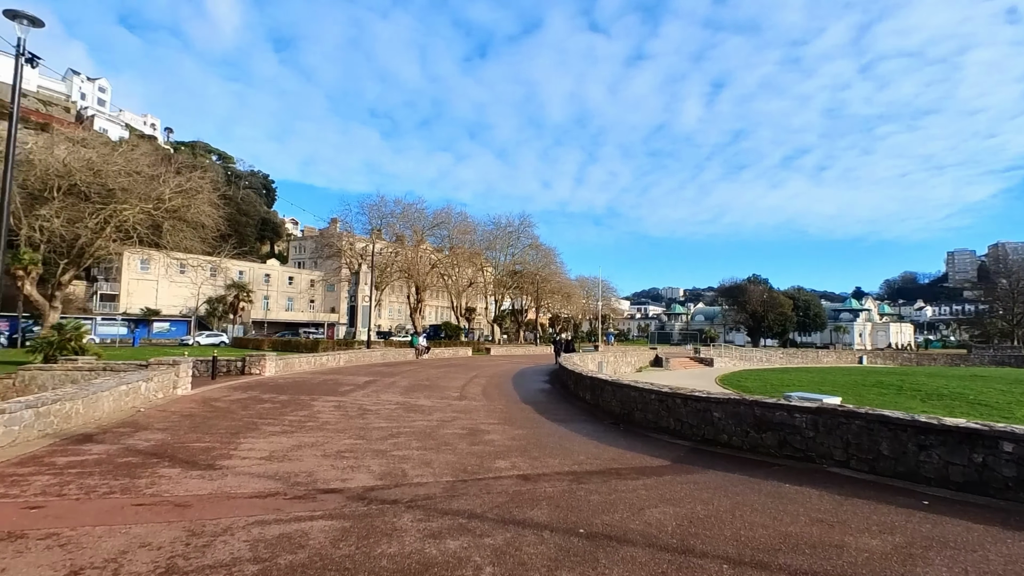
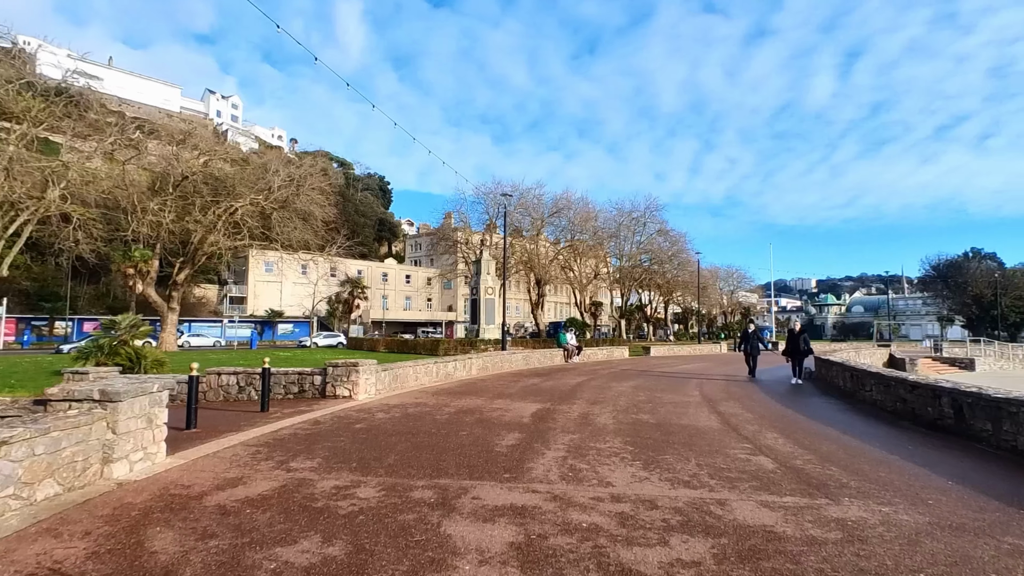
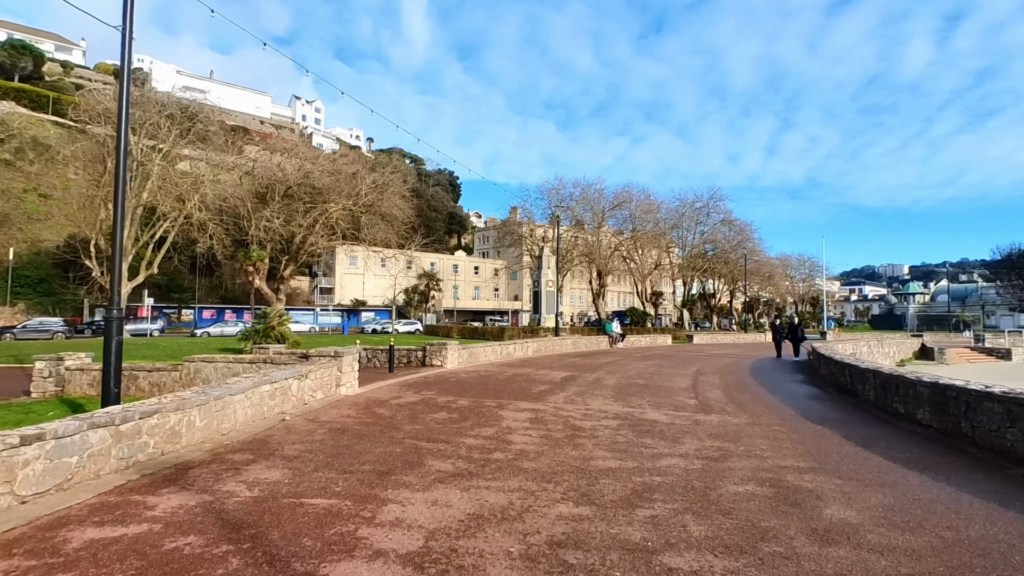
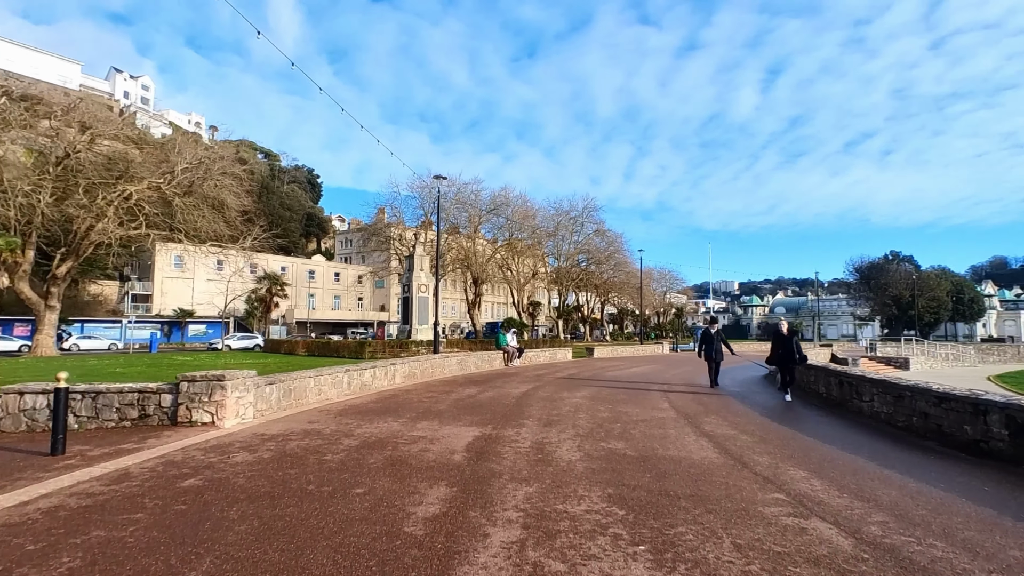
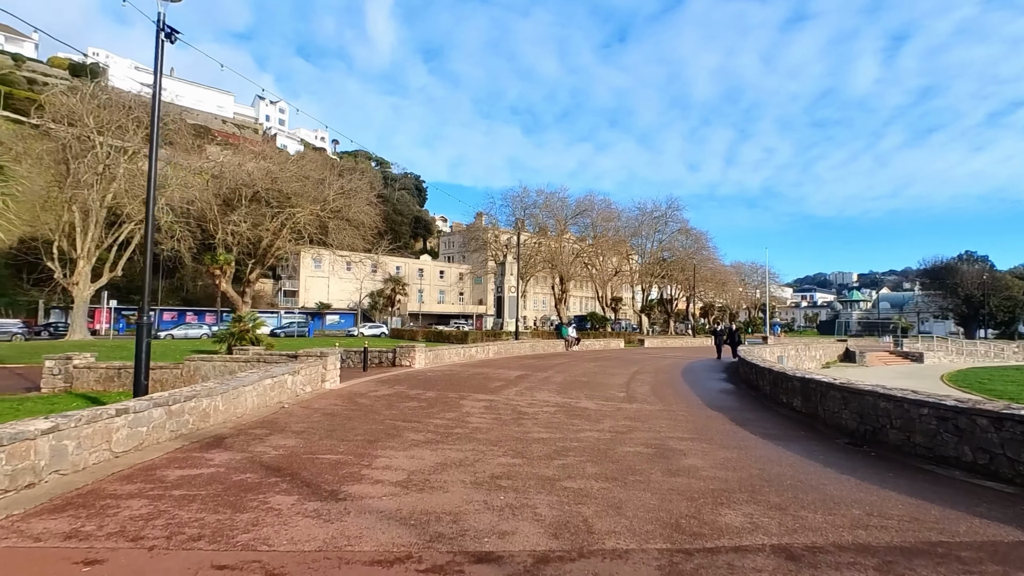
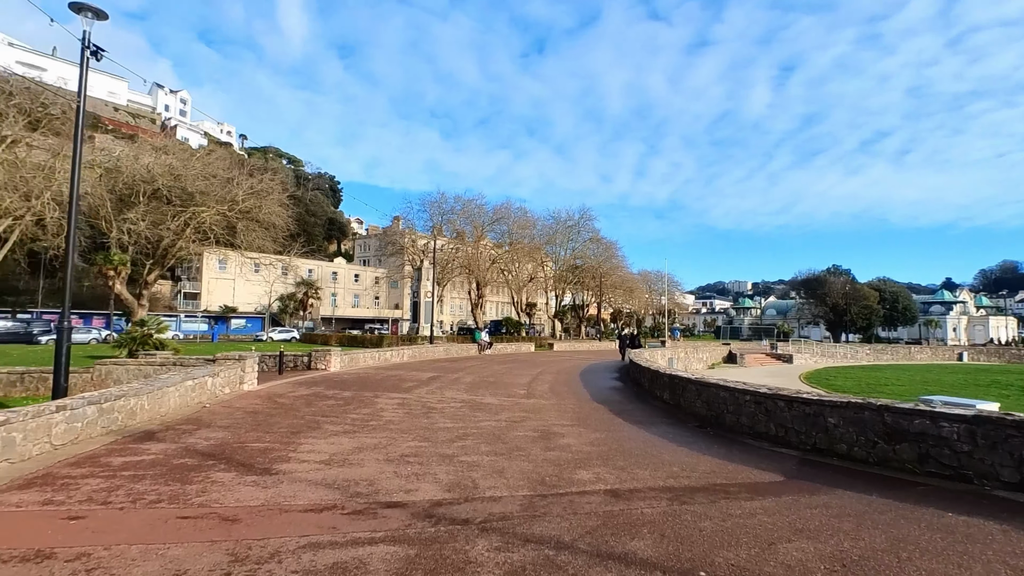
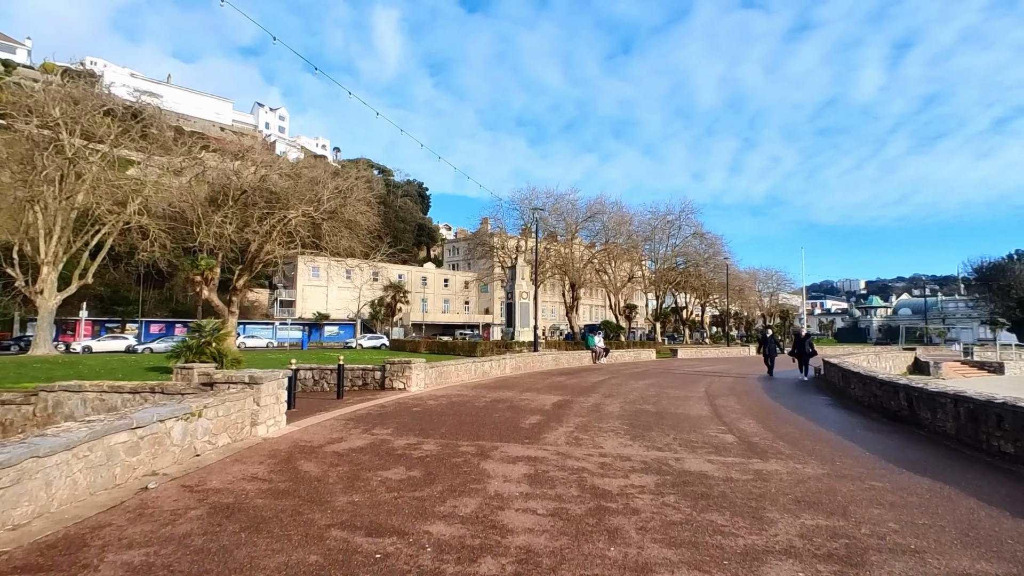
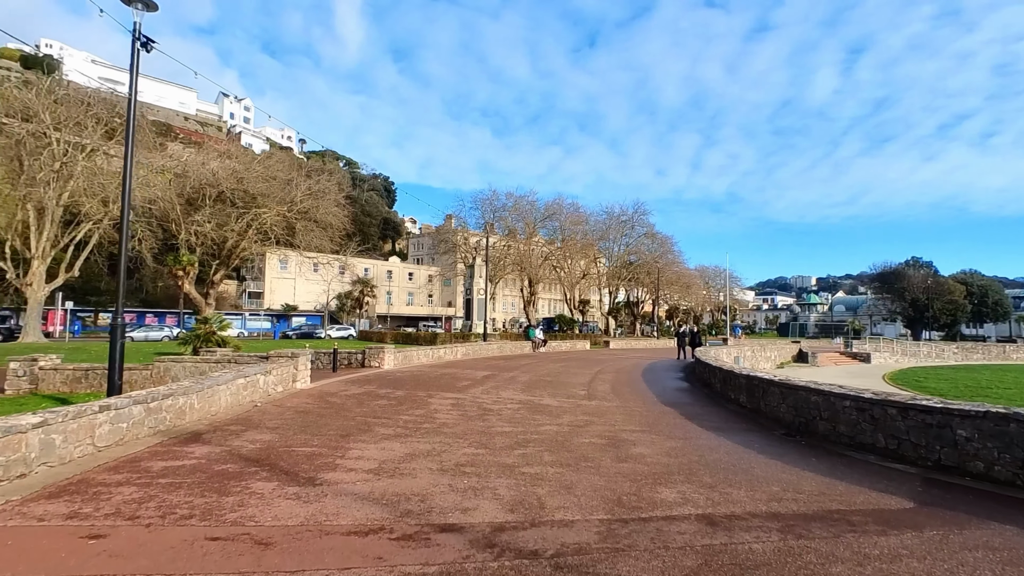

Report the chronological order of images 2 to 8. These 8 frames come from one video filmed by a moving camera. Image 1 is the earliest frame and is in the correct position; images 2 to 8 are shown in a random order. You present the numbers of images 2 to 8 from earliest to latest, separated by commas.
6, 8, 5, 3, 7, 2, 4
